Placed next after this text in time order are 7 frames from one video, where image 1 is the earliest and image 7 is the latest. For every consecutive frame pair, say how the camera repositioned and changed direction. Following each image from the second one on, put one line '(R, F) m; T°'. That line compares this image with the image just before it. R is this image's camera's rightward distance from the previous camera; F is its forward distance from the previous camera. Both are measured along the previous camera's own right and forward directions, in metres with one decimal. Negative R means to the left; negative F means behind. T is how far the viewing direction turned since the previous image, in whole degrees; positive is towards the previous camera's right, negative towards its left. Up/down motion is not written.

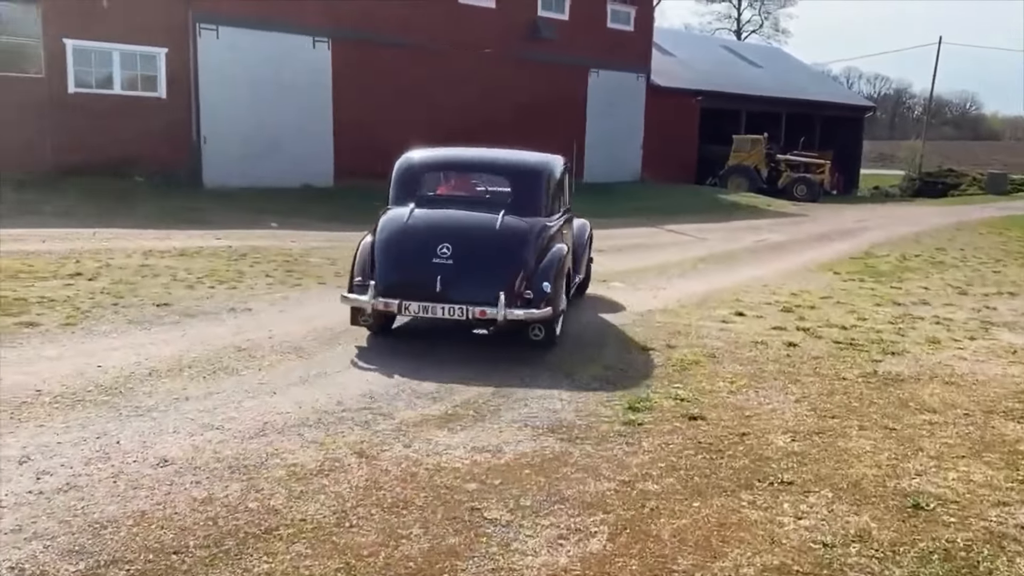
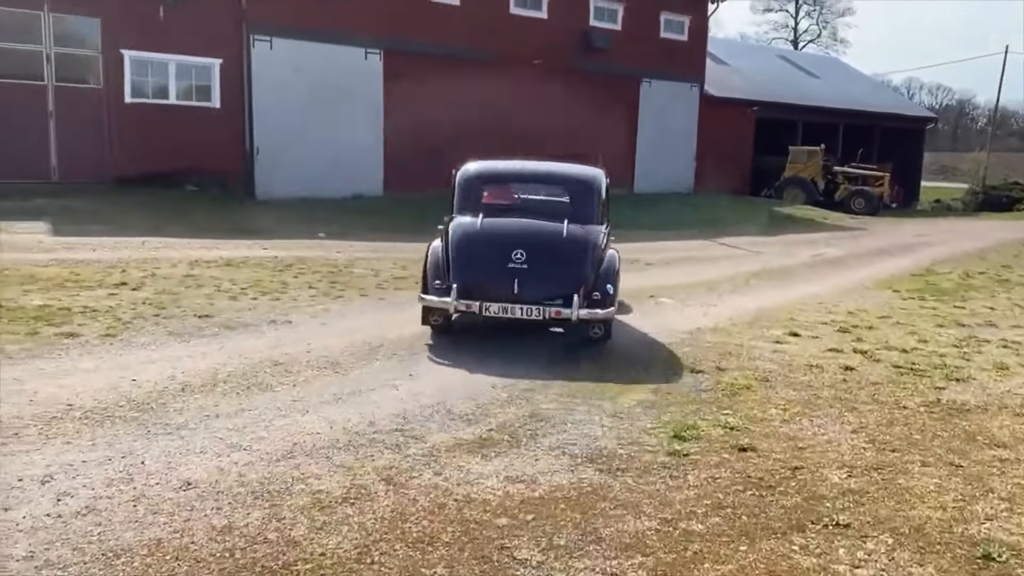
(+0.1, +0.2) m; -3°
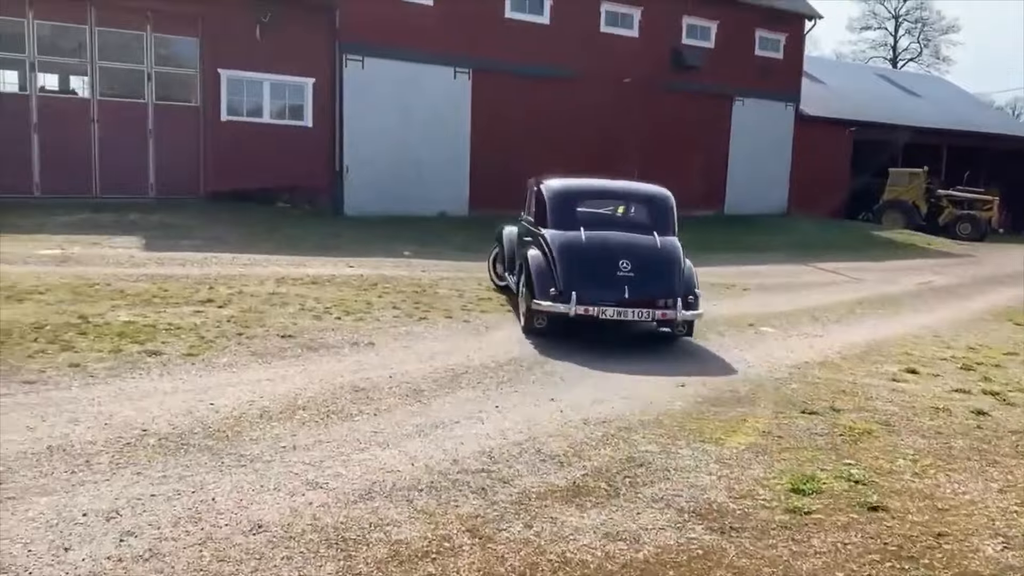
(-0.1, +0.4) m; -5°
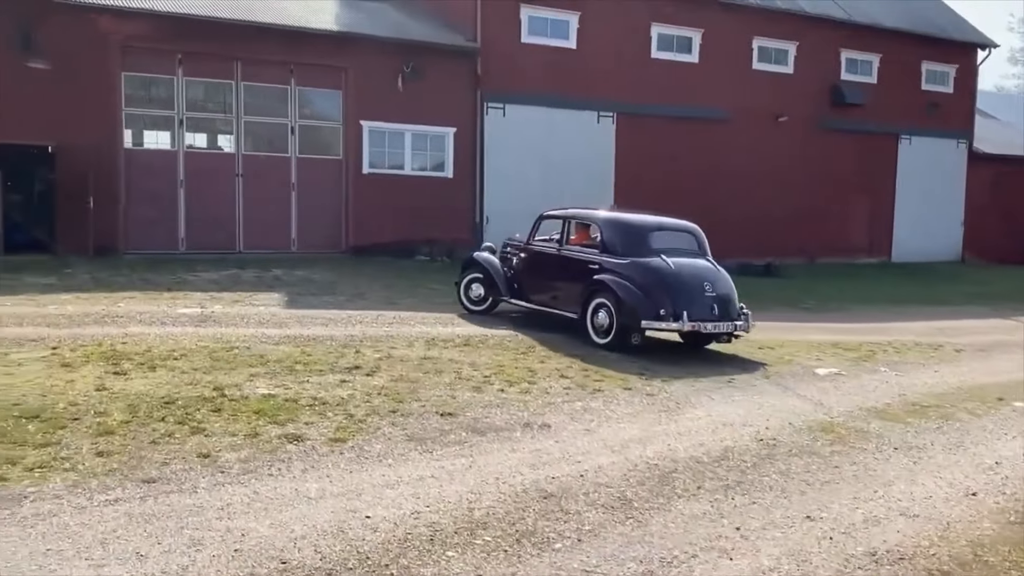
(-0.6, +1.3) m; -8°
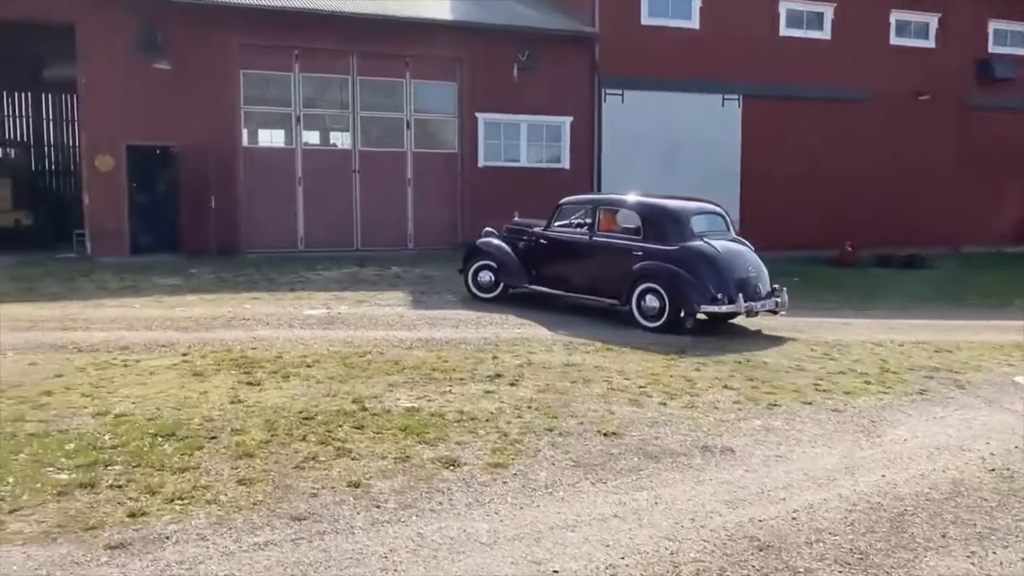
(-0.5, +0.7) m; -7°
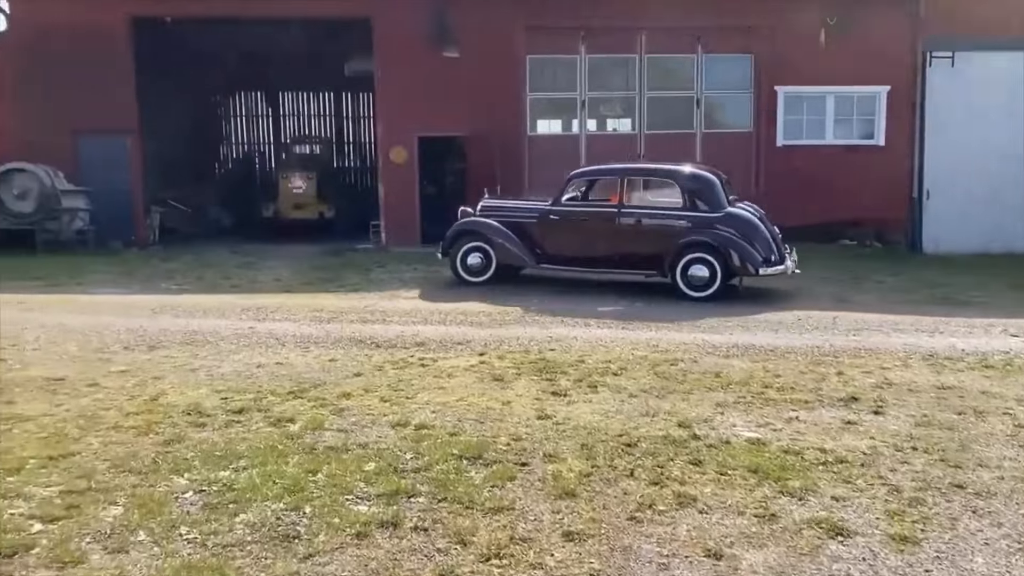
(-0.6, +1.0) m; -17°
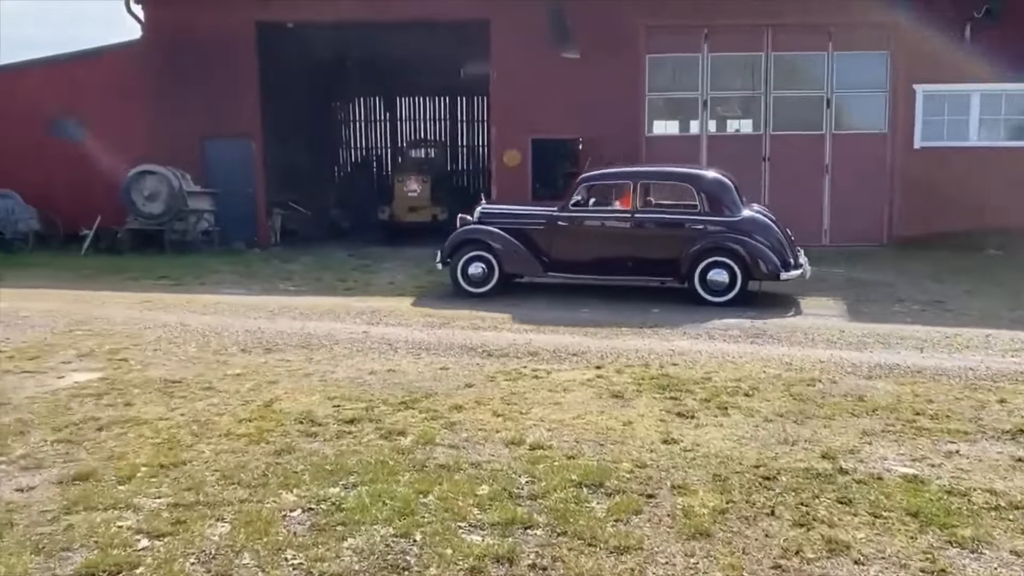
(-0.1, +0.3) m; -7°
